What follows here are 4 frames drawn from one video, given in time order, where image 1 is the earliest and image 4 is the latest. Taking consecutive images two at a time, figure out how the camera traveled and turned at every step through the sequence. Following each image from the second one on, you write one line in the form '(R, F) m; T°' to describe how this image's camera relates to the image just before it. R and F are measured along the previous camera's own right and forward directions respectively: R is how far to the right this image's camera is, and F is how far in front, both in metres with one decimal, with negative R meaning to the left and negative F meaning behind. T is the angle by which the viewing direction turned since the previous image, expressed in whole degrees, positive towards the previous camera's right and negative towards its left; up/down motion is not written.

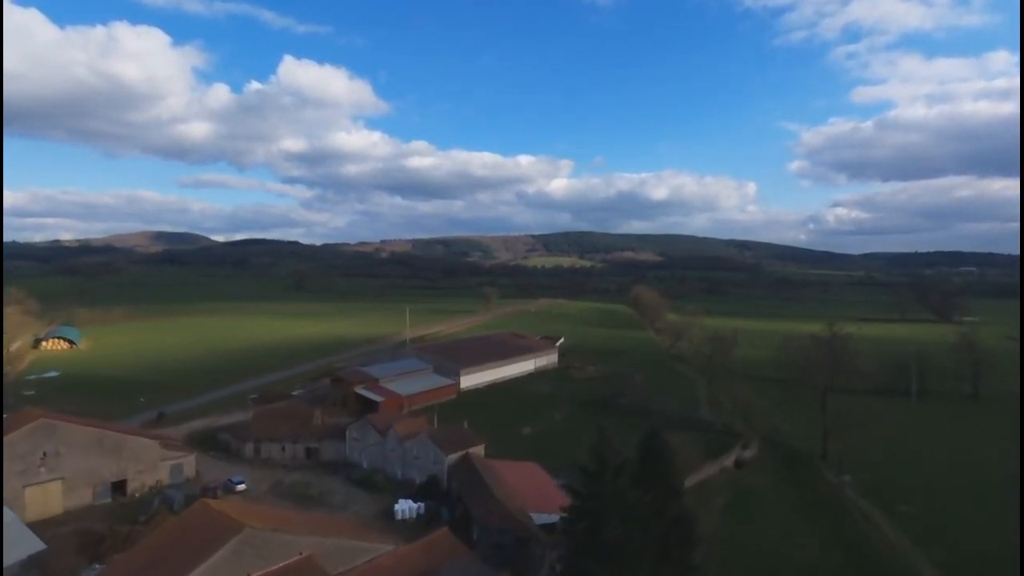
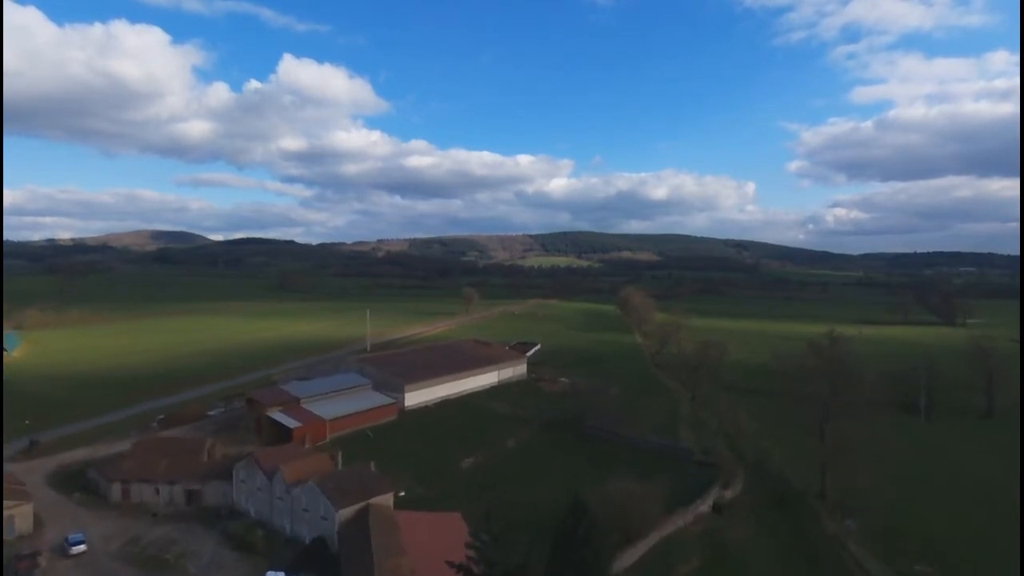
(+2.2, +4.6) m; 0°
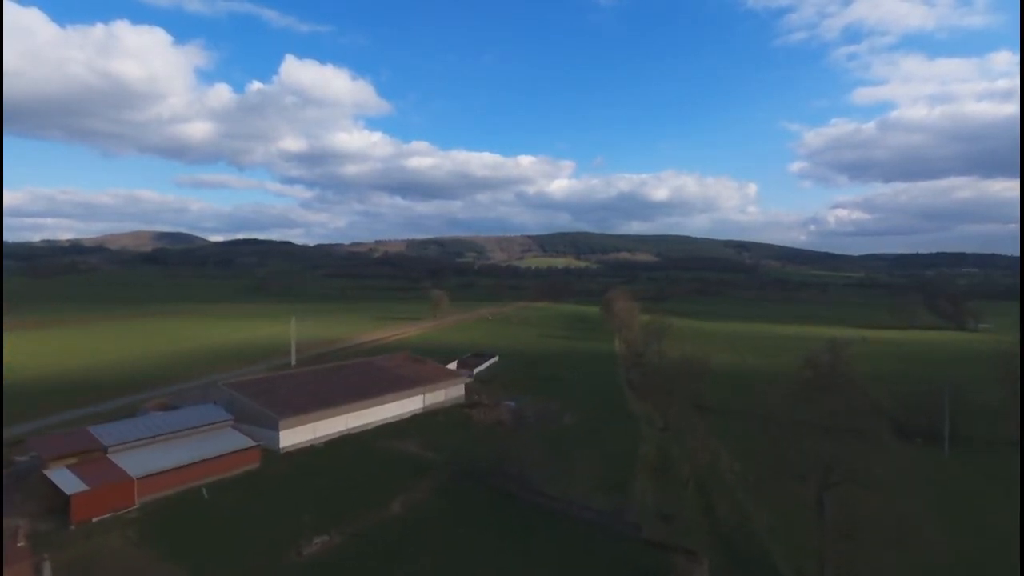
(+3.4, +7.3) m; 0°
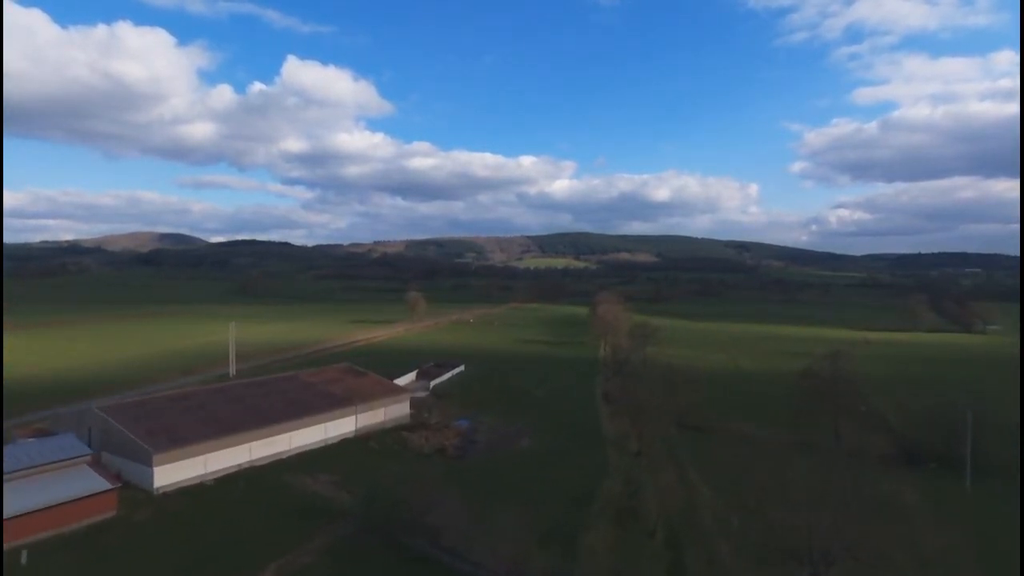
(+2.2, +4.5) m; 0°
